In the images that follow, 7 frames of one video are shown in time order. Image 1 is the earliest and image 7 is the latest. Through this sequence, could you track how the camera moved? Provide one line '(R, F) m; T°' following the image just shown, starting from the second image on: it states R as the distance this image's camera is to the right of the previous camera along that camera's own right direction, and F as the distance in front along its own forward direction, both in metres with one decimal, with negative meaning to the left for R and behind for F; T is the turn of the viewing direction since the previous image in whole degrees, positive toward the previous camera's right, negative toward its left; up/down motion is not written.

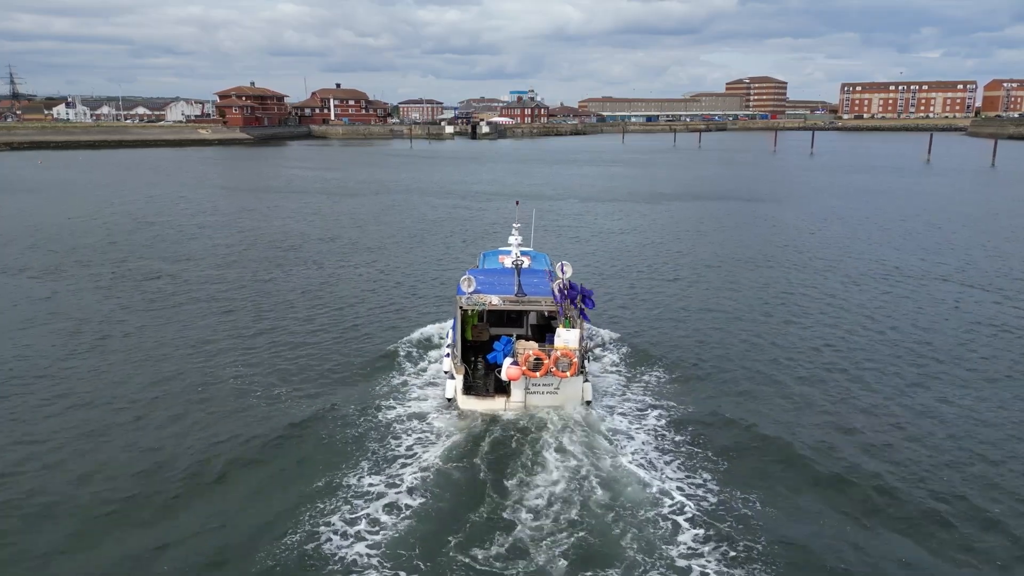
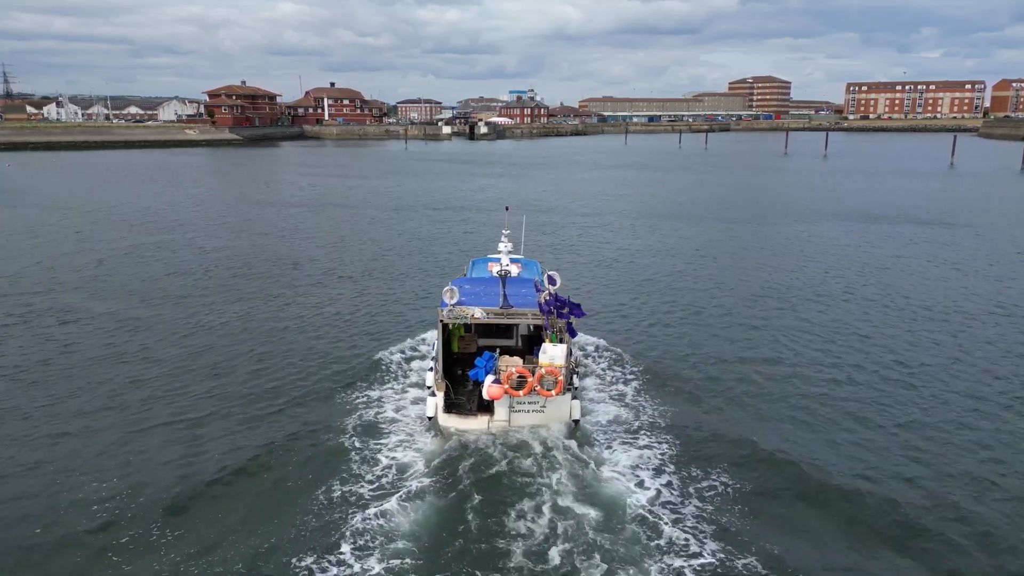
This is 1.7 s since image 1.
(0.0, +5.6) m; 0°
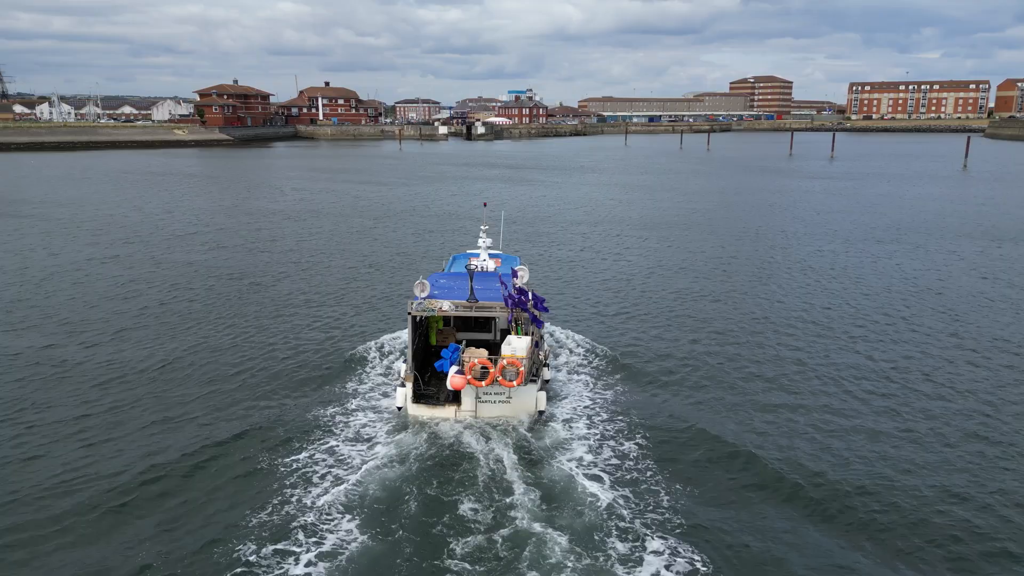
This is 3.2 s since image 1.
(+0.3, +3.8) m; 0°
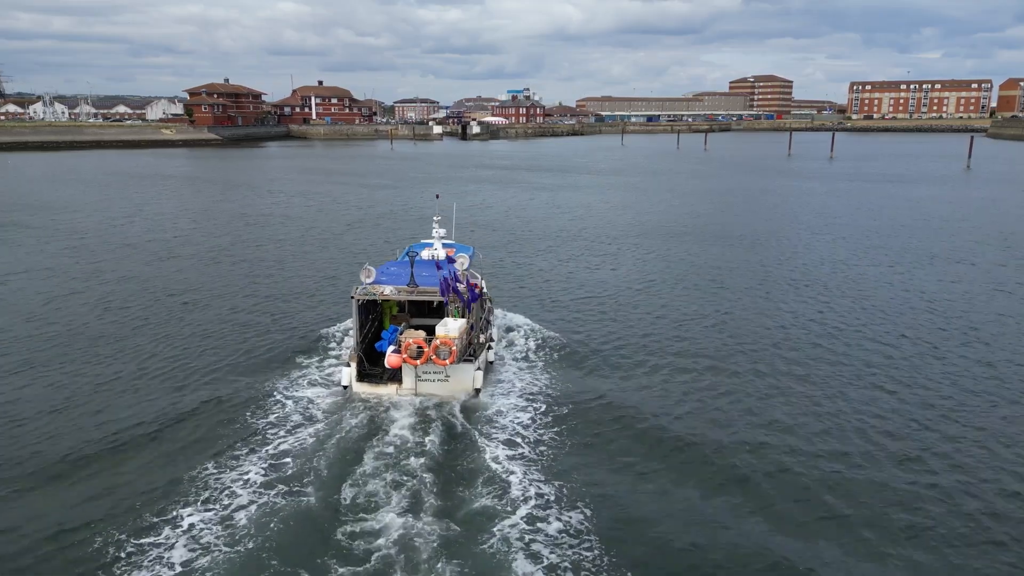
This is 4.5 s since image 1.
(+1.1, +2.6) m; 0°
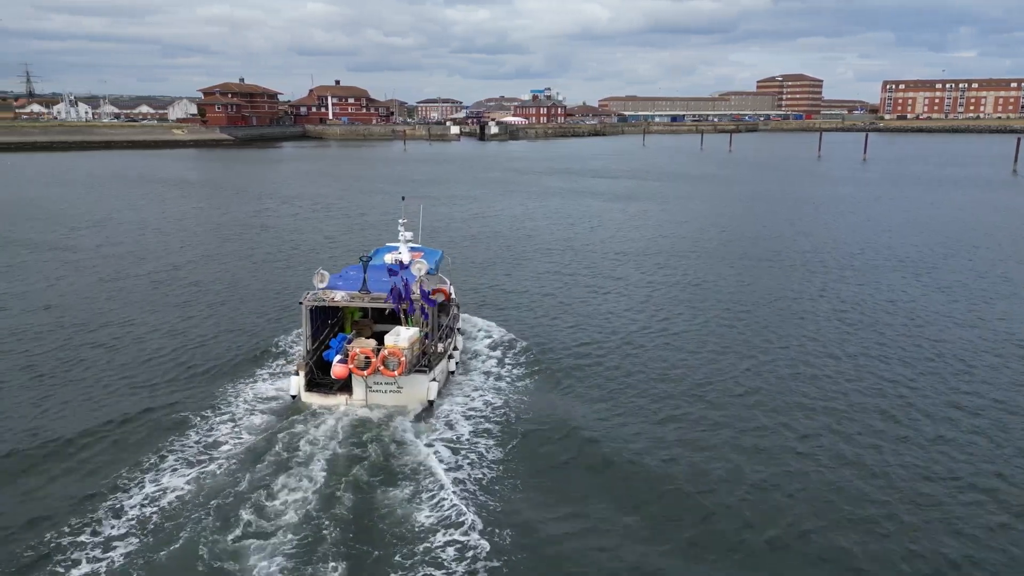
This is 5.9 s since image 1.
(+1.2, +4.4) m; -2°
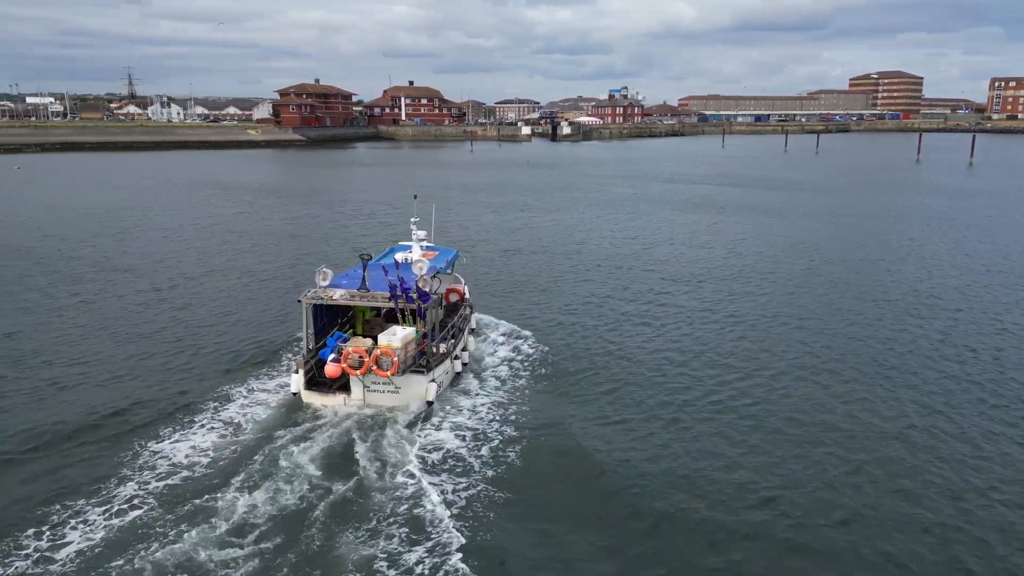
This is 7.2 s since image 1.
(+1.4, +4.1) m; -6°
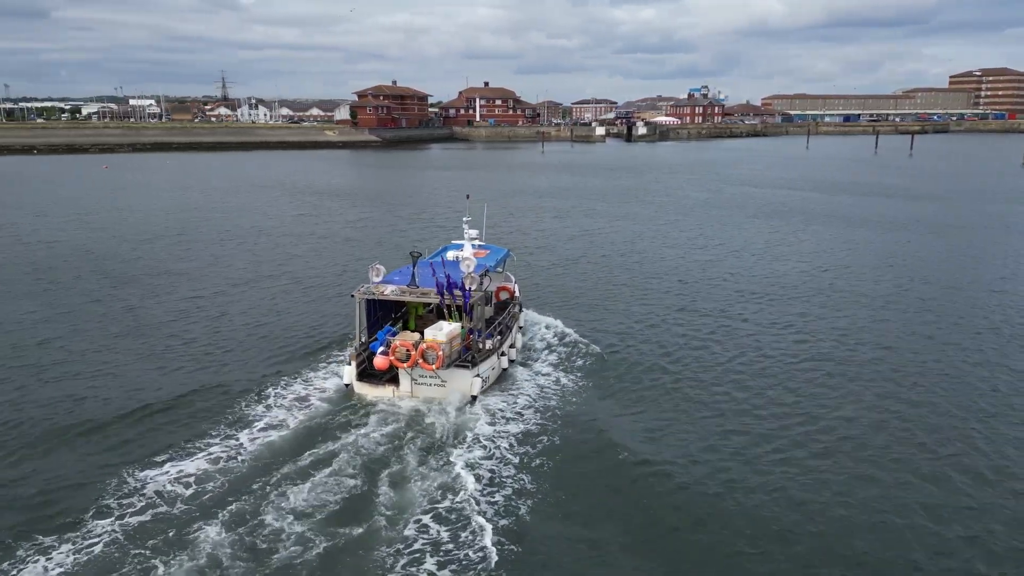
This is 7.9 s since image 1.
(+0.8, +1.5) m; -6°
